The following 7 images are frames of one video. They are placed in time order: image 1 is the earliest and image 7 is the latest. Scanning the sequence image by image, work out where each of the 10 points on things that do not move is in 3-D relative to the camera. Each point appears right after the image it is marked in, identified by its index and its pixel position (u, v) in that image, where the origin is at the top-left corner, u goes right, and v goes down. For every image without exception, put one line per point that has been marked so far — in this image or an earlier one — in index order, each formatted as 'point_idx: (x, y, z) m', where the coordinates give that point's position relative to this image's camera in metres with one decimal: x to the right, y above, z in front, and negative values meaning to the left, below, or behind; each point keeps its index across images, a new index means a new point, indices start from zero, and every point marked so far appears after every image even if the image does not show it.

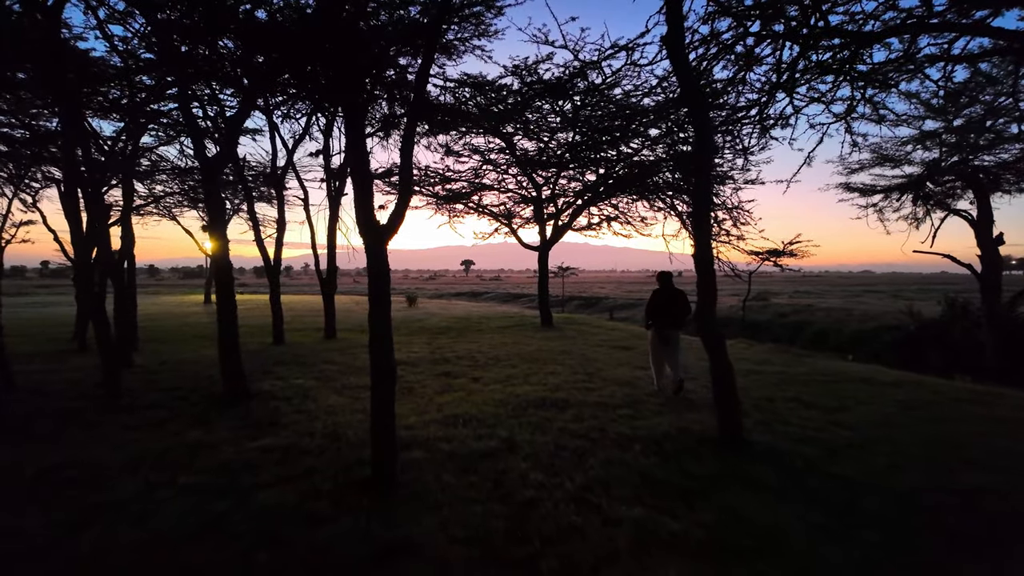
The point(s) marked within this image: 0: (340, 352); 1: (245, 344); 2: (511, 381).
0: (-3.8, -1.4, +13.0) m
1: (-6.7, -1.4, +14.6) m
2: (0.0, -1.5, +9.8) m
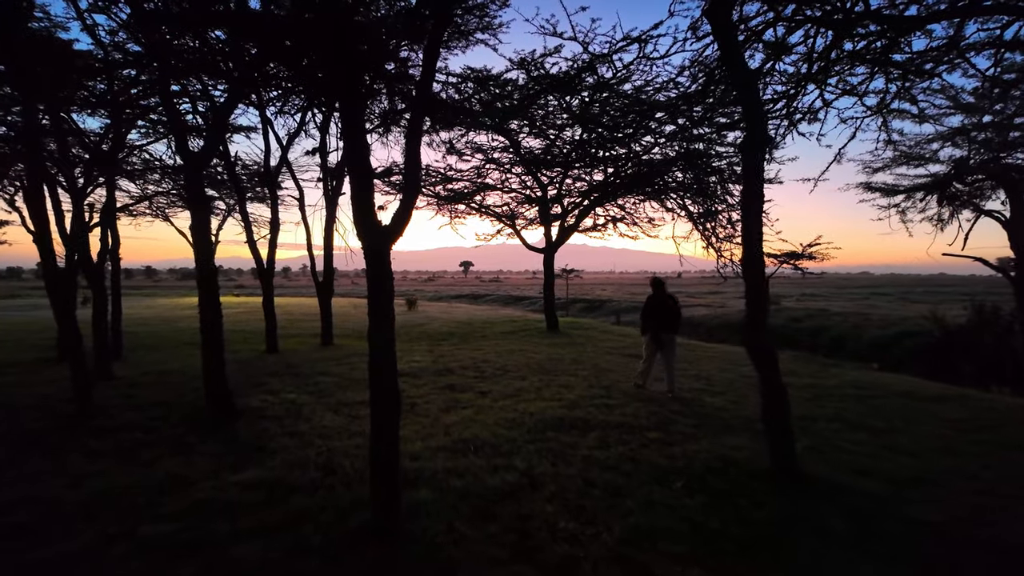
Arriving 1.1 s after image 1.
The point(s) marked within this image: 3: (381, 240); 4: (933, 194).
0: (-3.7, -1.5, +12.2) m
1: (-6.5, -1.5, +13.8) m
2: (+0.2, -1.7, +9.0) m
3: (-1.0, +0.4, +4.7) m
4: (+11.2, +2.5, +15.5) m
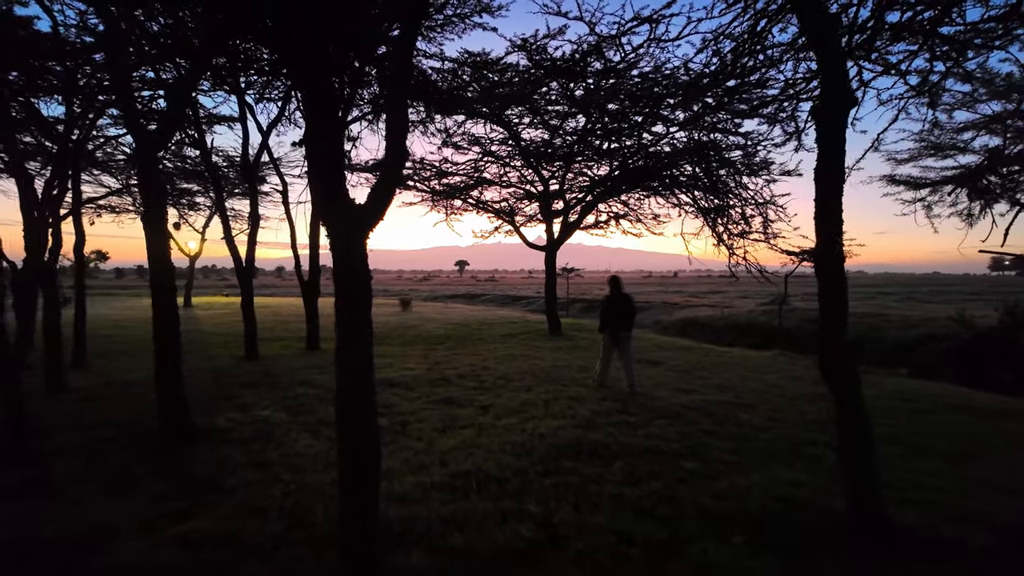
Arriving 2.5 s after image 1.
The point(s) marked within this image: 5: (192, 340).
0: (-3.6, -1.5, +11.0) m
1: (-6.5, -1.5, +12.6) m
2: (+0.2, -1.7, +7.9) m
3: (-0.9, +0.3, +3.6) m
4: (+11.2, +2.5, +14.5) m
5: (-8.9, -1.4, +16.2) m
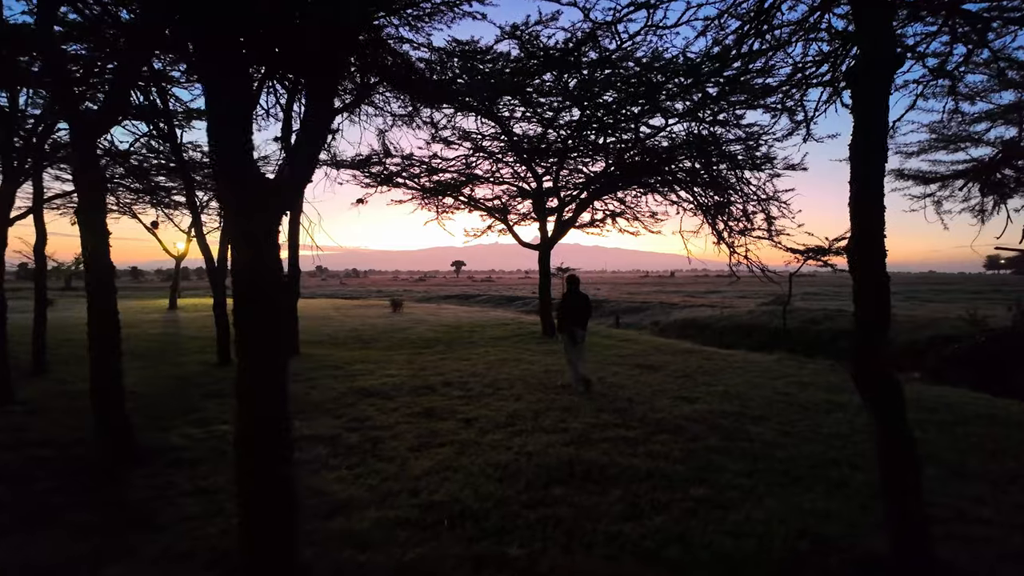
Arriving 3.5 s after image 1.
0: (-3.8, -1.6, +10.3) m
1: (-6.6, -1.6, +11.8) m
2: (+0.1, -1.7, +7.1) m
3: (-1.1, +0.3, +2.8) m
4: (+11.0, +2.5, +13.8) m
5: (-9.1, -1.5, +15.5) m
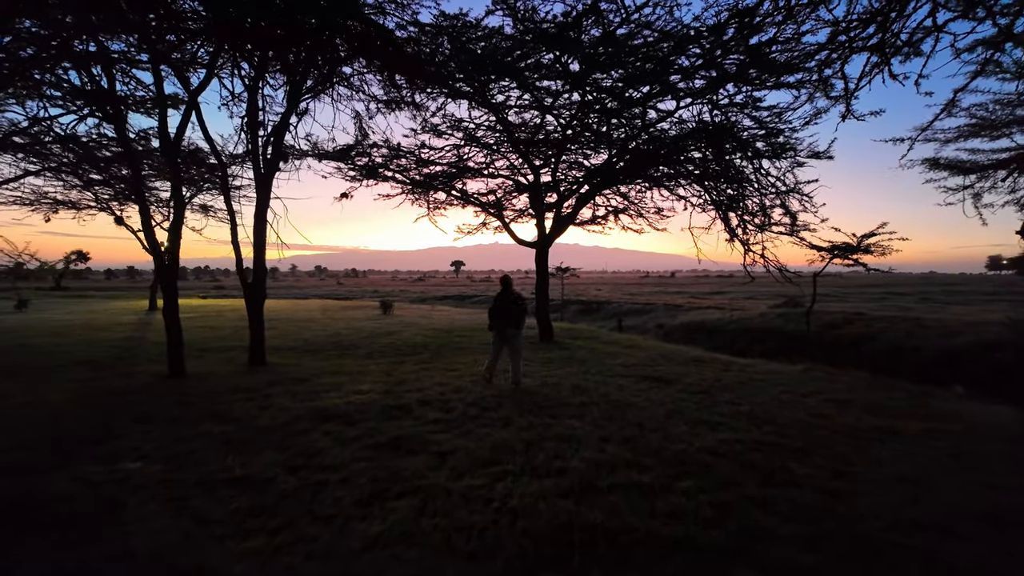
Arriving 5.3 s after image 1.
0: (-4.0, -1.6, +8.8) m
1: (-6.8, -1.6, +10.4) m
2: (-0.1, -1.7, +5.7) m
3: (-1.3, +0.3, +1.4) m
4: (+10.8, +2.5, +12.4) m
5: (-9.3, -1.5, +14.0) m
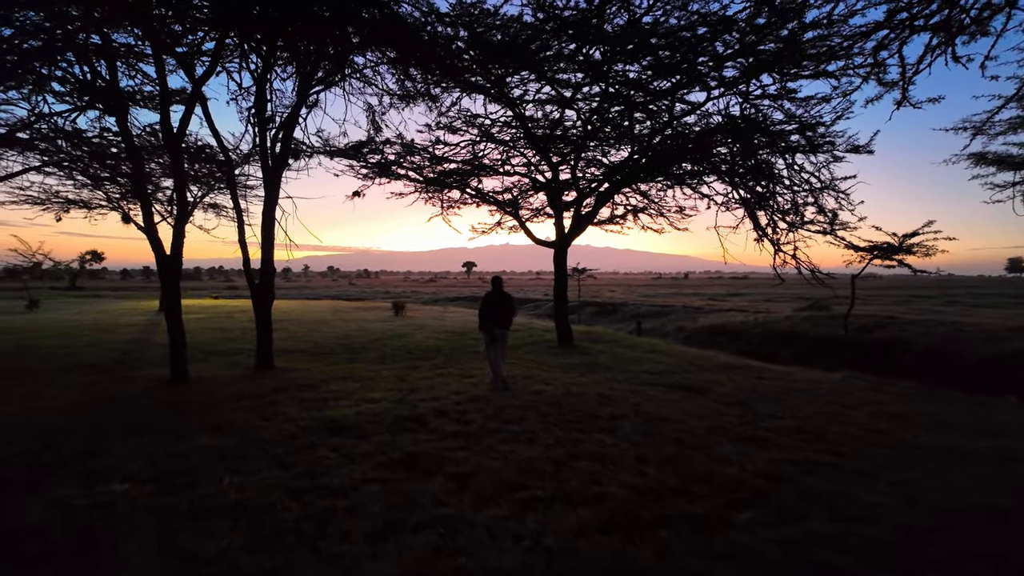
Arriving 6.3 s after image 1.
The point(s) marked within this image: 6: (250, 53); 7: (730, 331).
0: (-3.6, -1.6, +8.3) m
1: (-6.5, -1.6, +9.9) m
2: (+0.2, -1.7, +5.0) m
3: (-1.1, +0.3, +0.8) m
4: (+11.2, +2.4, +11.5) m
5: (-8.9, -1.5, +13.6) m
6: (-2.8, +2.6, +6.2) m
7: (+7.4, -1.5, +19.7) m
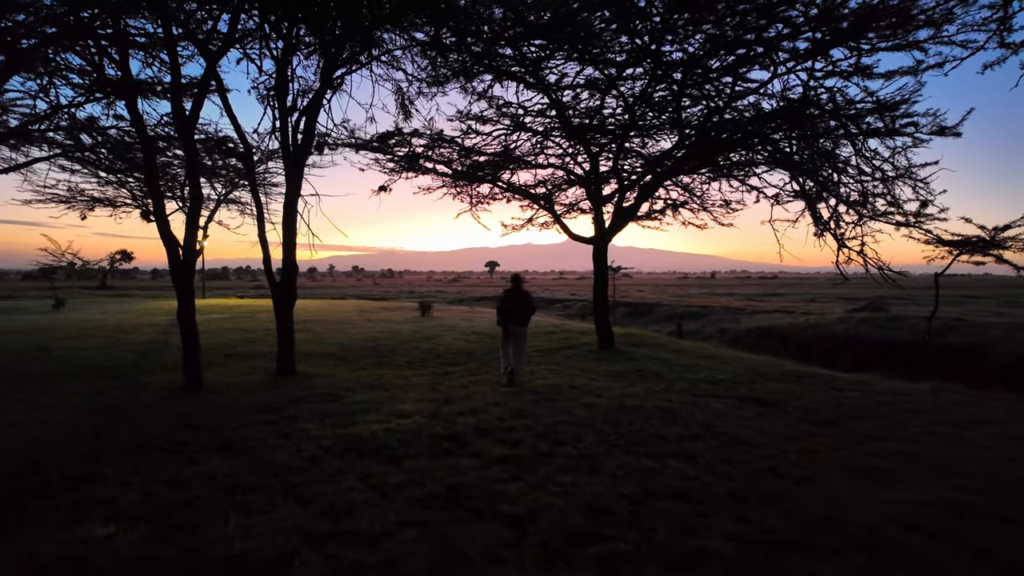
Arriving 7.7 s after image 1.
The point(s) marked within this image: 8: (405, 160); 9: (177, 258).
0: (-3.0, -1.6, +7.3) m
1: (-5.8, -1.6, +9.1) m
2: (+0.7, -1.7, +4.0) m
3: (-0.7, +0.3, -0.2) m
4: (+11.9, +2.4, +10.0) m
5: (-8.0, -1.5, +12.8) m
6: (-2.3, +2.6, +5.3) m
7: (+8.4, -1.5, +18.3) m
8: (-2.7, +3.2, +14.4) m
9: (-5.3, +0.5, +9.4) m
